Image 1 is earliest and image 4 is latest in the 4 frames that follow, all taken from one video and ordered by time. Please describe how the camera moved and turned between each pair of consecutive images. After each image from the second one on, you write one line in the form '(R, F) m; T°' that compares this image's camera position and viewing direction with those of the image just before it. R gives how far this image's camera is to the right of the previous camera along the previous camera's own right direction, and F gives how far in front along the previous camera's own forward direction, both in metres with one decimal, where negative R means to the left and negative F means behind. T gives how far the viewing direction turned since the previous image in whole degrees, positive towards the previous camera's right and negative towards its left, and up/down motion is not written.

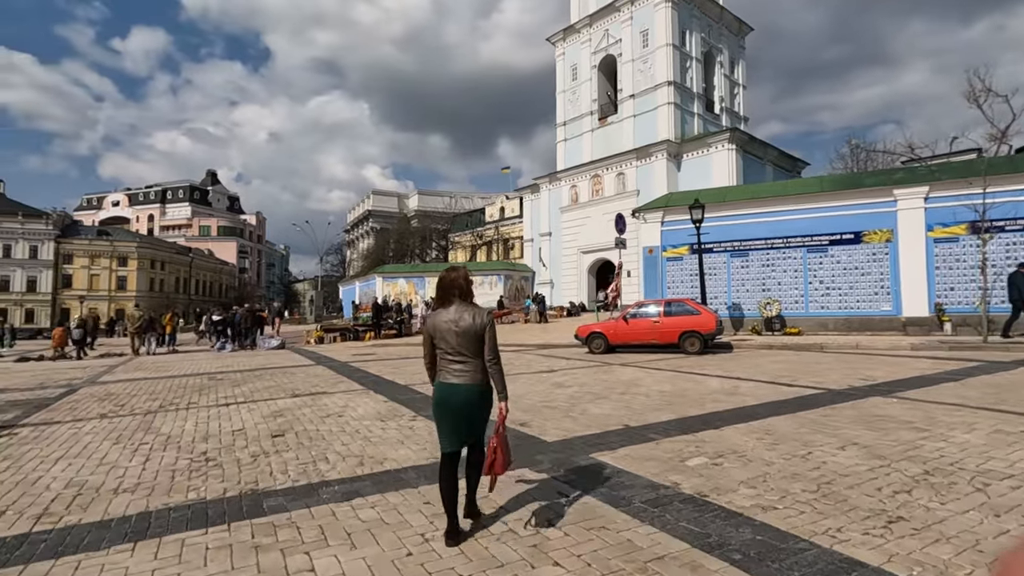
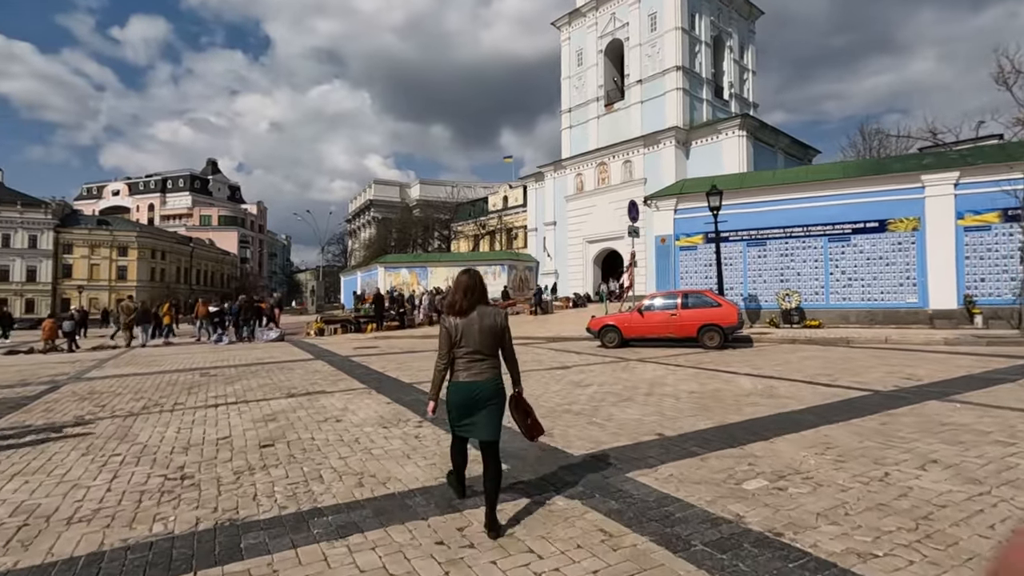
(-0.2, +0.8) m; 0°
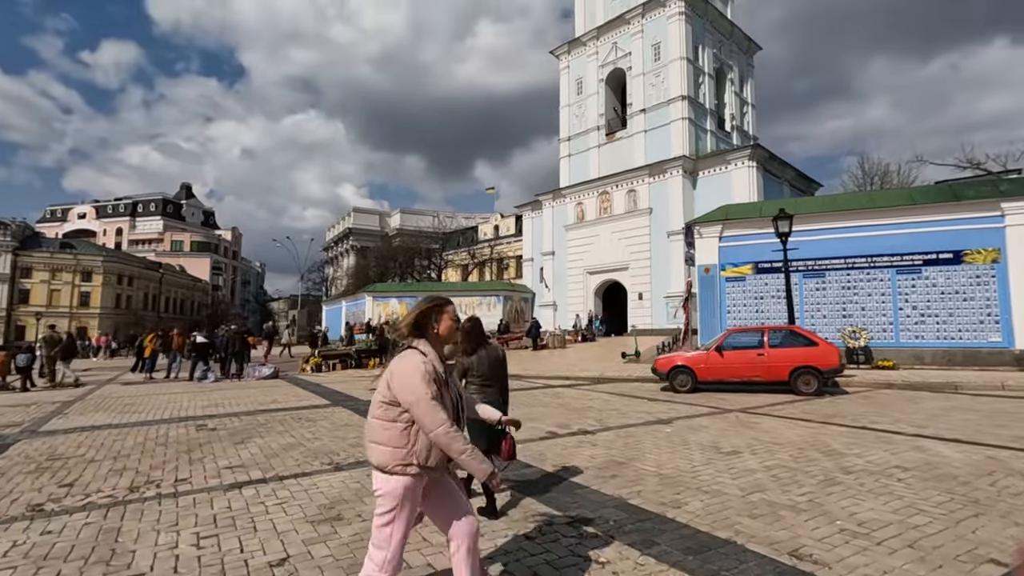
(-1.9, +2.2) m; +3°
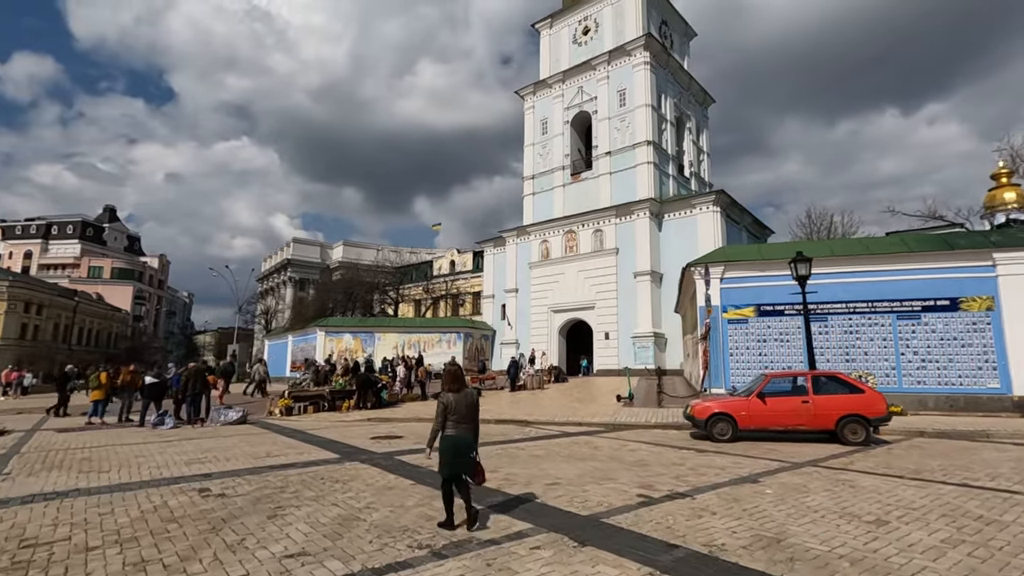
(-2.0, +1.1) m; +6°
